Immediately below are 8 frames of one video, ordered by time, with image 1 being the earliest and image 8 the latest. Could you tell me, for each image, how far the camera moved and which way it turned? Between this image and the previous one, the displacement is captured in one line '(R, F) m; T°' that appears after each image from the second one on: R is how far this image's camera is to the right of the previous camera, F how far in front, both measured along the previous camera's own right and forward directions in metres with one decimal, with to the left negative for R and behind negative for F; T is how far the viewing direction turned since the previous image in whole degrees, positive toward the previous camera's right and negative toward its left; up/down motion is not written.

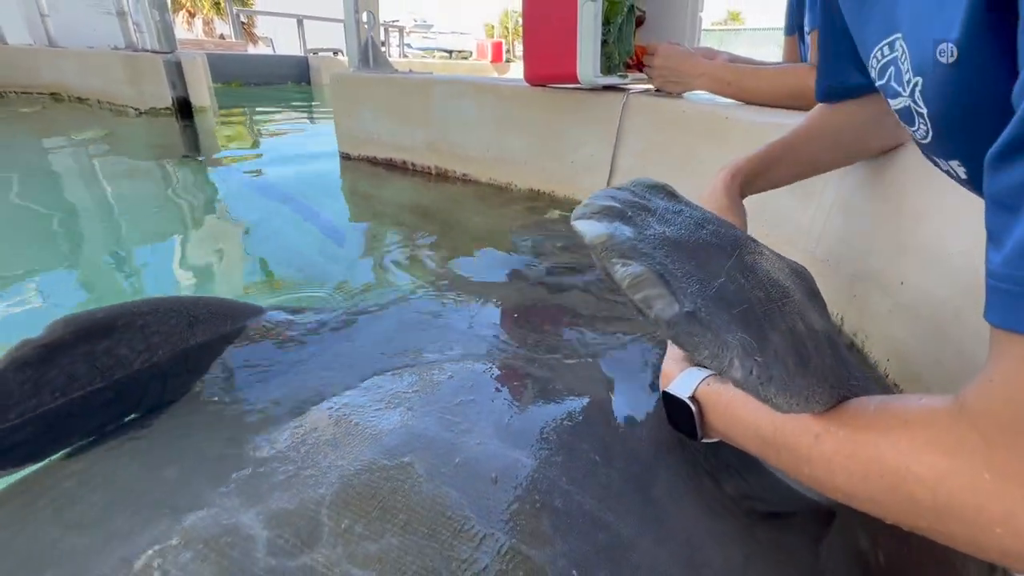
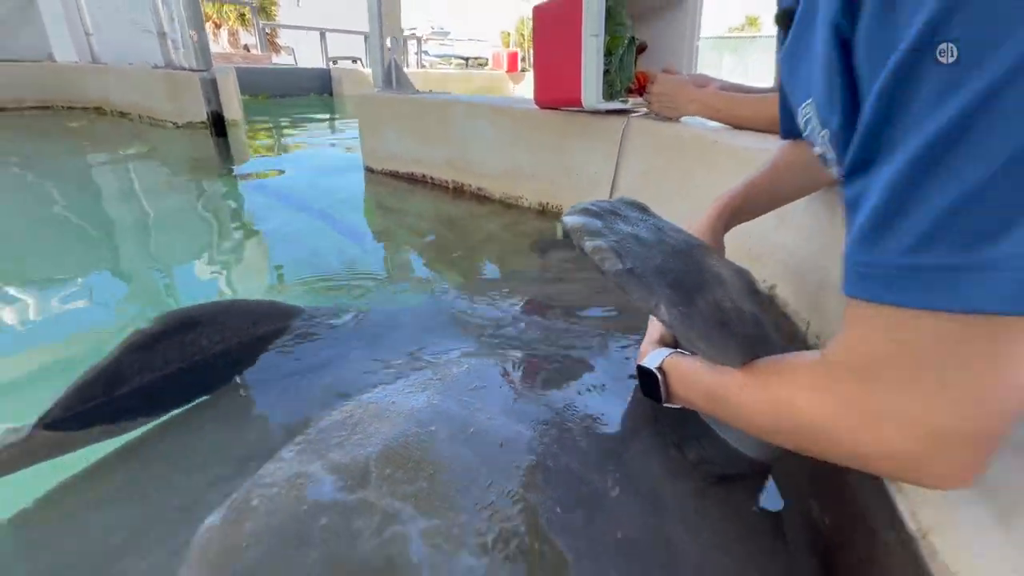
(0.0, -0.2) m; -2°
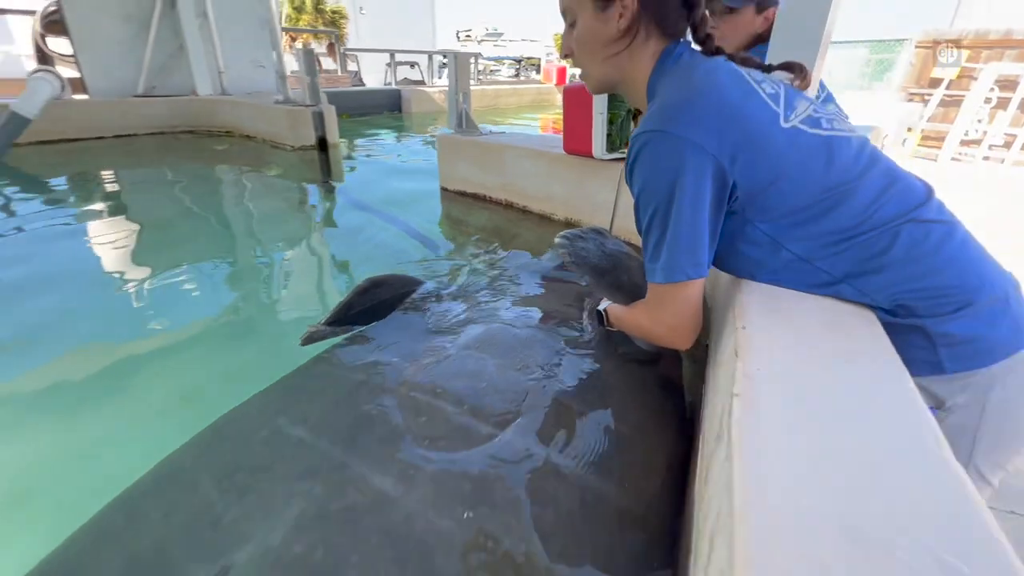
(+0.1, -0.9) m; -5°
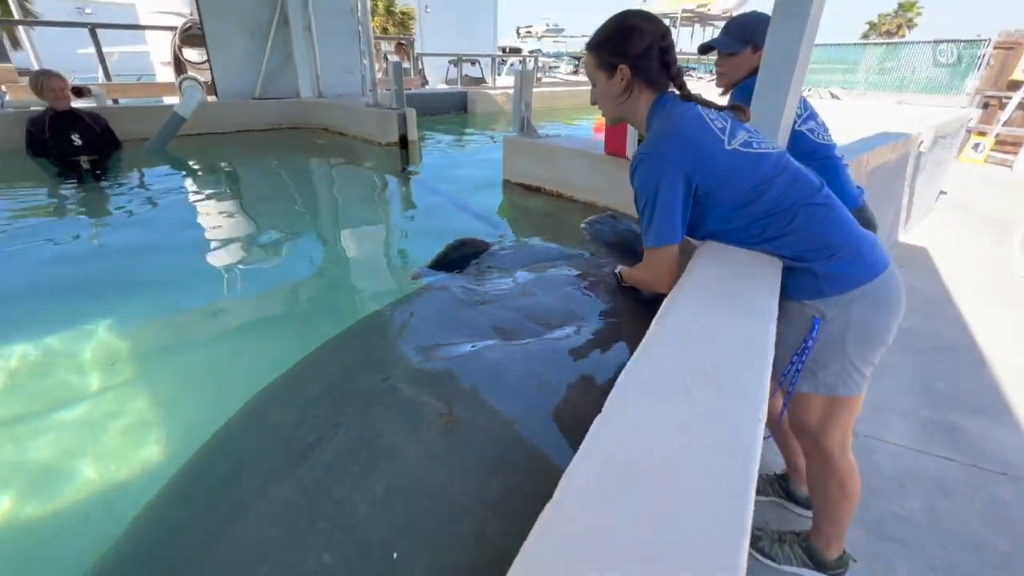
(0.0, -0.8) m; -5°
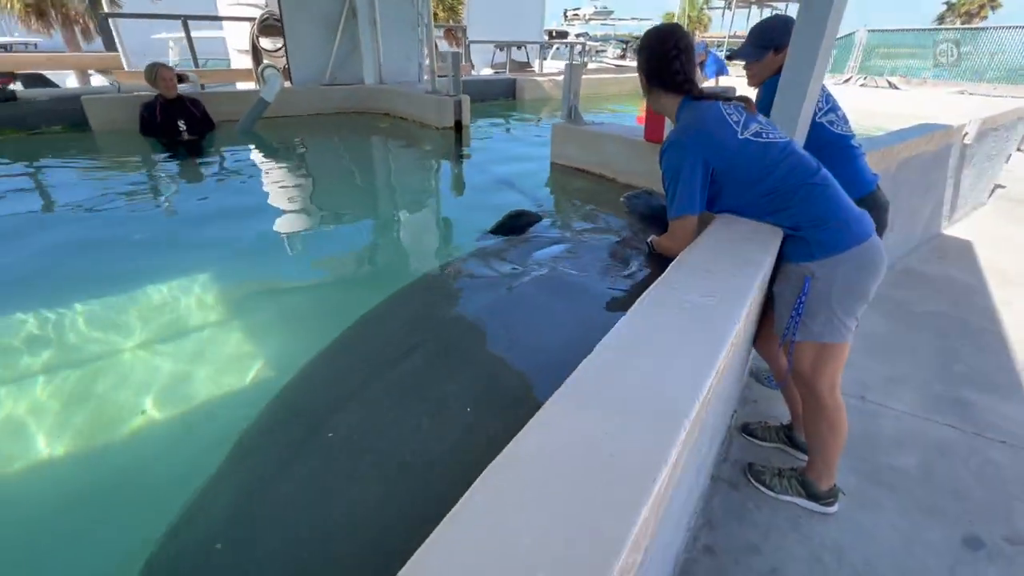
(0.0, -0.5) m; -4°
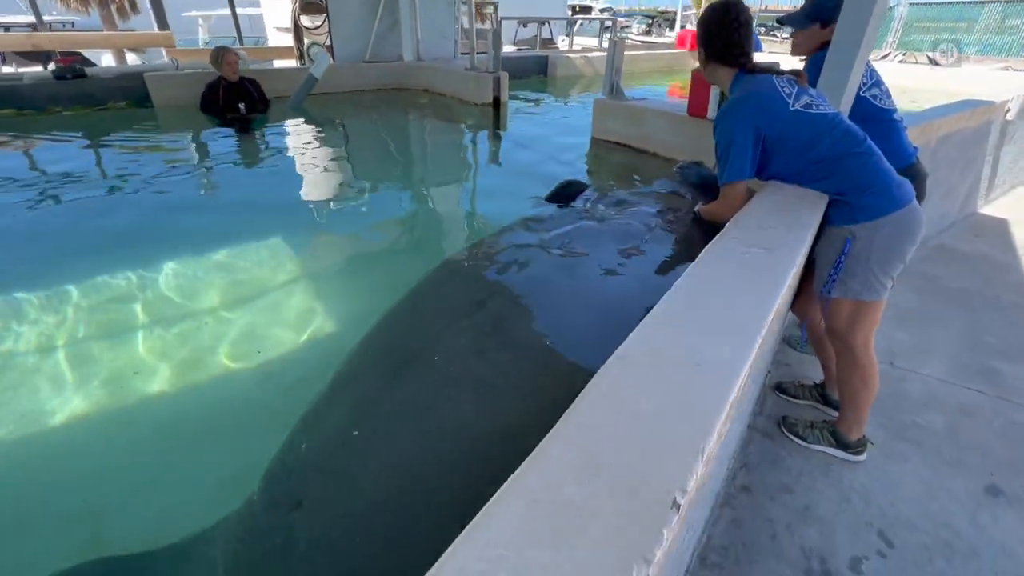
(-0.2, -0.3) m; -2°
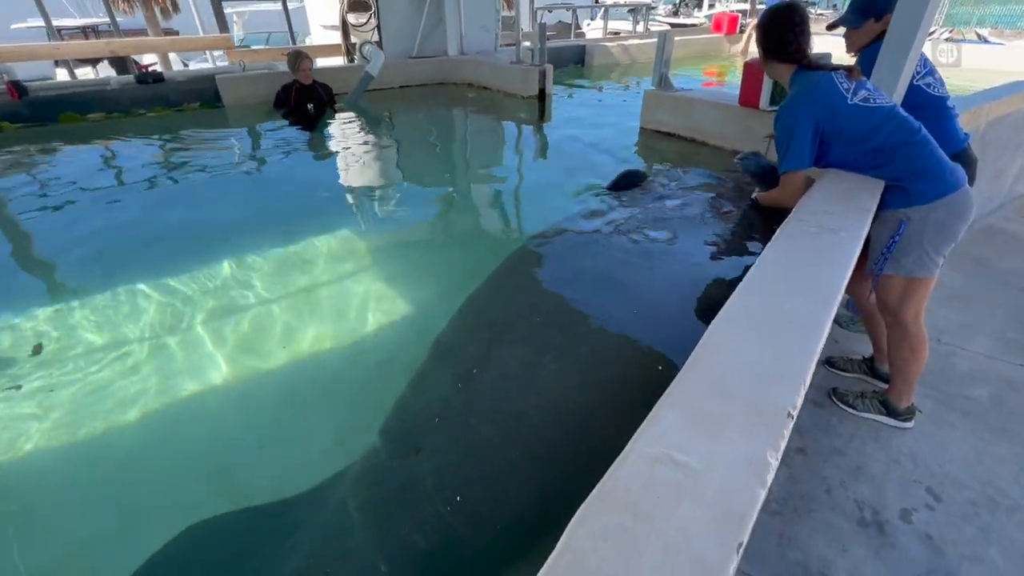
(-0.2, -0.3) m; -3°
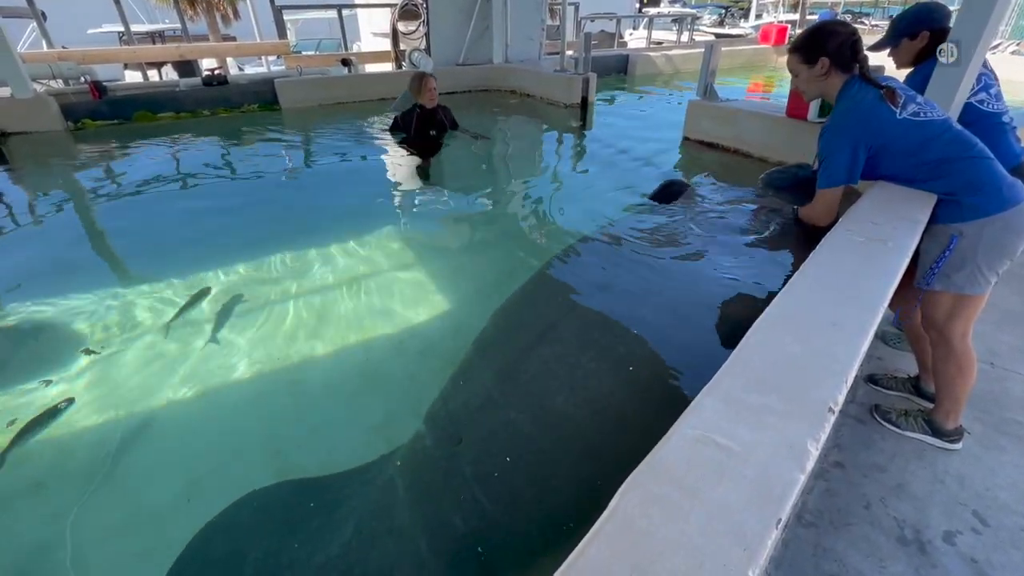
(0.0, -0.1) m; -3°
